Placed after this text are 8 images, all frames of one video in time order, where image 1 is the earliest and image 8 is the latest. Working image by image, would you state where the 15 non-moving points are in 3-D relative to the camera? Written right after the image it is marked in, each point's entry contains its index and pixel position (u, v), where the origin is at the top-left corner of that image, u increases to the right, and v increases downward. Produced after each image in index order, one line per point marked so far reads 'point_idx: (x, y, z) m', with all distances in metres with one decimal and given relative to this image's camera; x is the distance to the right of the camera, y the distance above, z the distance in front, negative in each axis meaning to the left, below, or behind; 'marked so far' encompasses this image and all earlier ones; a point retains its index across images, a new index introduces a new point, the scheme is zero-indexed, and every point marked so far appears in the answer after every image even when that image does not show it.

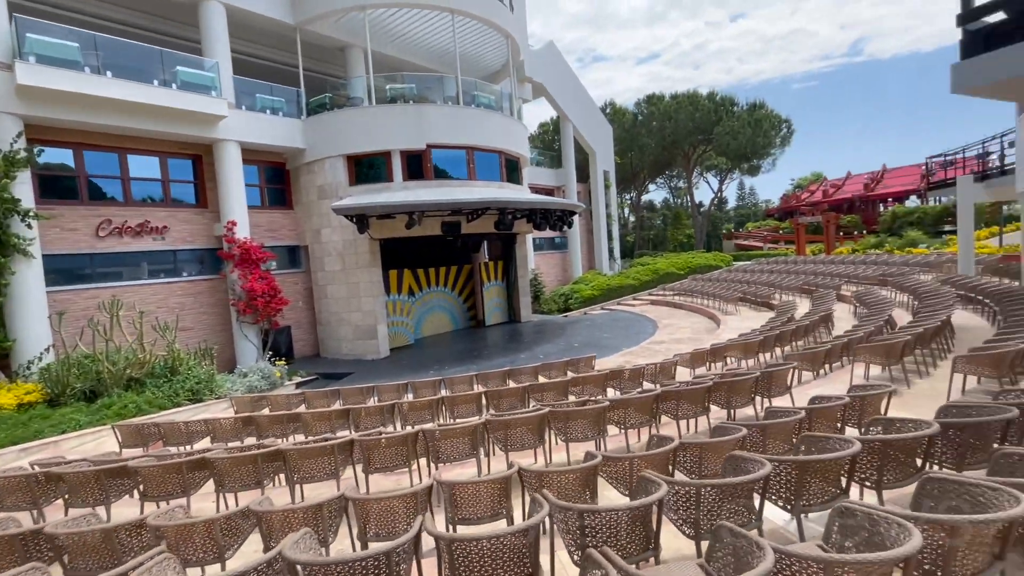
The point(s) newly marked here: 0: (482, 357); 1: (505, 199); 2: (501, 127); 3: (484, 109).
0: (-1.0, -2.2, +15.7) m
1: (-0.1, +3.0, +16.0) m
2: (-0.3, +6.0, +17.9) m
3: (-0.9, +6.5, +17.4) m
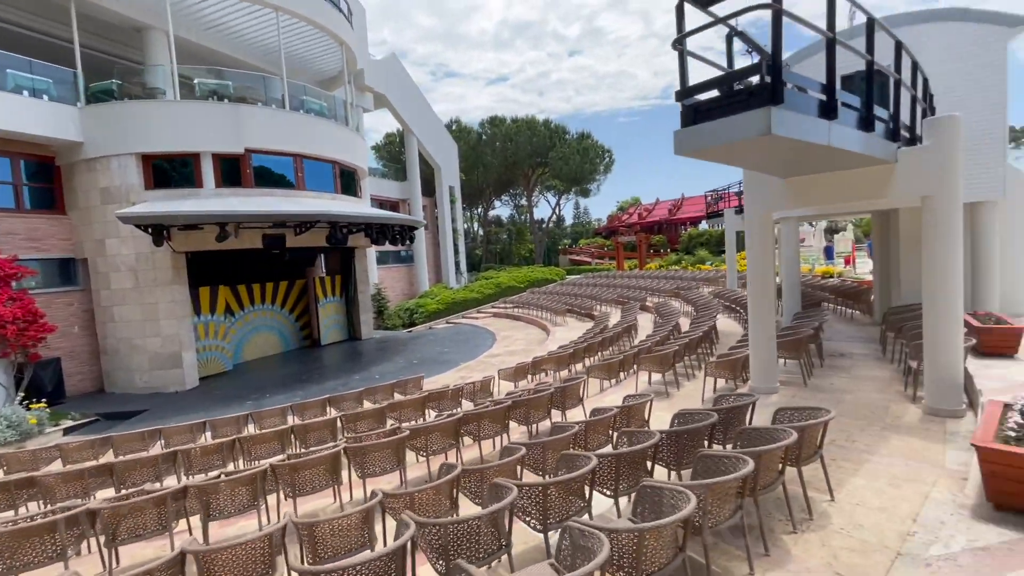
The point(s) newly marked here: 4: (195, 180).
0: (-6.1, -2.8, +14.5) m
1: (-5.5, +2.4, +15.2) m
2: (-6.3, +5.4, +17.0) m
3: (-6.7, +5.9, +16.4) m
4: (-9.2, +3.1, +13.9) m
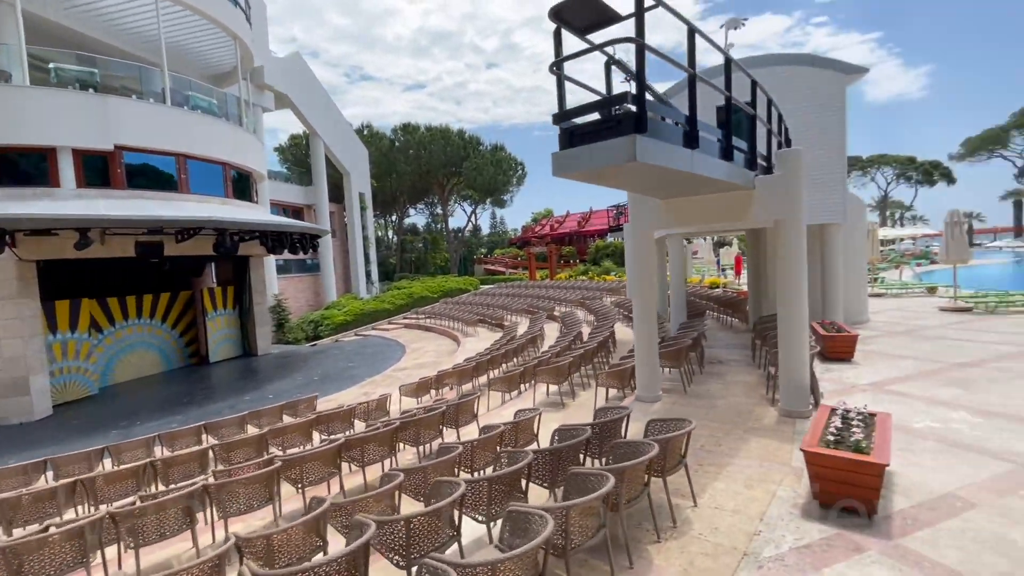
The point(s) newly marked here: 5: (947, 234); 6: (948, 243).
0: (-8.8, -3.2, +13.1) m
1: (-8.3, +2.0, +14.0) m
2: (-9.5, +5.0, +15.7) m
3: (-9.7, +5.5, +15.0) m
4: (-11.8, +2.7, +12.1) m
5: (+10.2, +1.3, +11.4) m
6: (+10.3, +1.1, +11.4) m
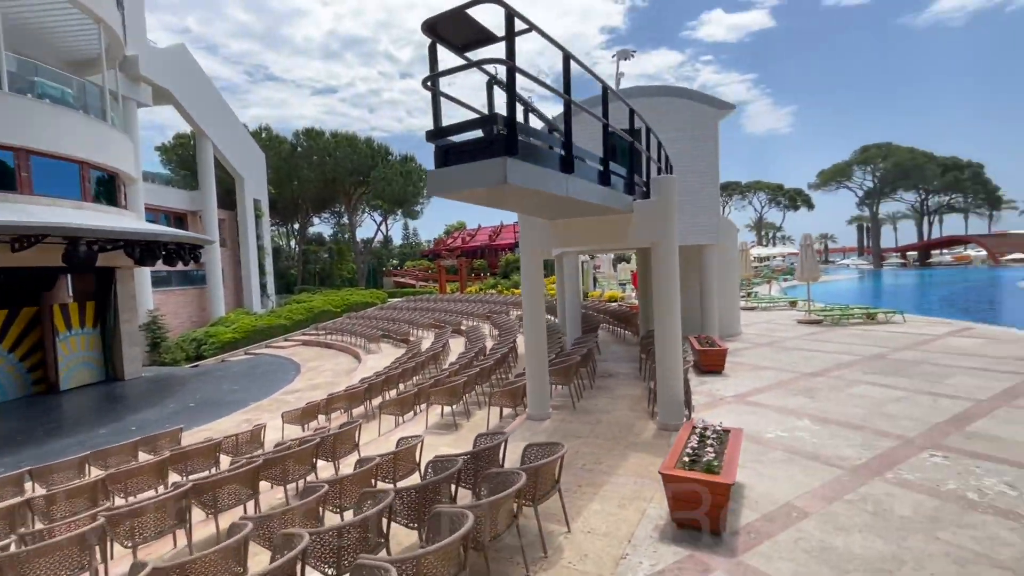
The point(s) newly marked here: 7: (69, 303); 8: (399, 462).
0: (-11.3, -3.6, +11.1) m
1: (-11.0, +1.6, +12.1) m
2: (-12.4, +4.5, +13.7) m
3: (-12.6, +5.0, +13.0) m
4: (-14.1, +2.3, +9.7) m
5: (+7.7, +0.9, +12.9) m
6: (+7.8, +0.7, +12.9) m
7: (-14.9, -0.5, +15.9) m
8: (-1.1, -1.7, +4.7) m
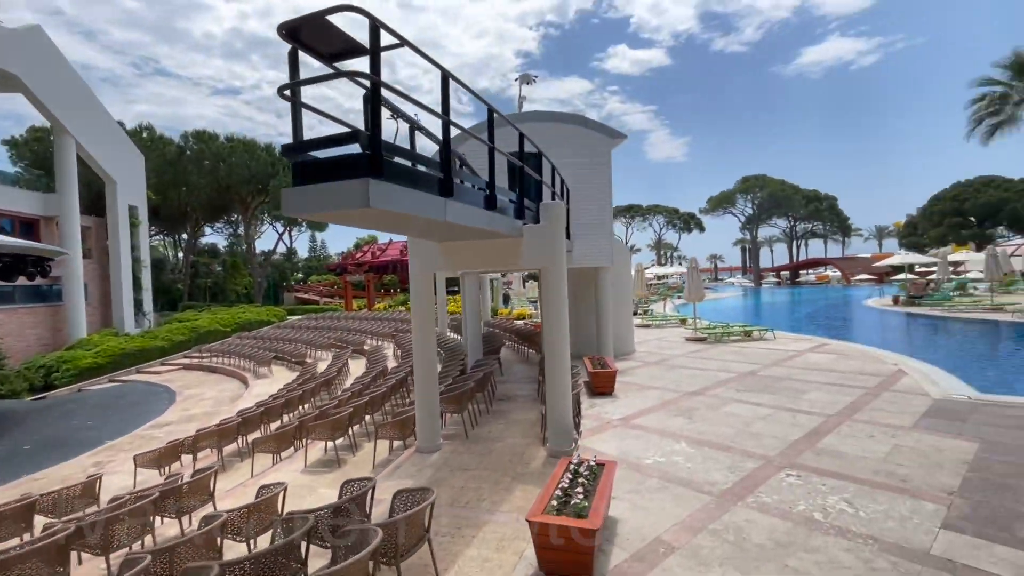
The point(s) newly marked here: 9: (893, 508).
0: (-13.3, -4.0, +8.5) m
1: (-13.3, +1.1, +9.8) m
2: (-15.0, +4.0, +11.2) m
3: (-15.0, +4.5, +10.5) m
4: (-15.8, +2.0, +6.9) m
5: (+5.1, +0.3, +13.8) m
6: (+5.1, +0.1, +13.9) m
7: (-17.8, -1.1, +12.7) m
8: (-2.2, -2.0, +4.1) m
9: (+2.8, -1.6, +3.5) m
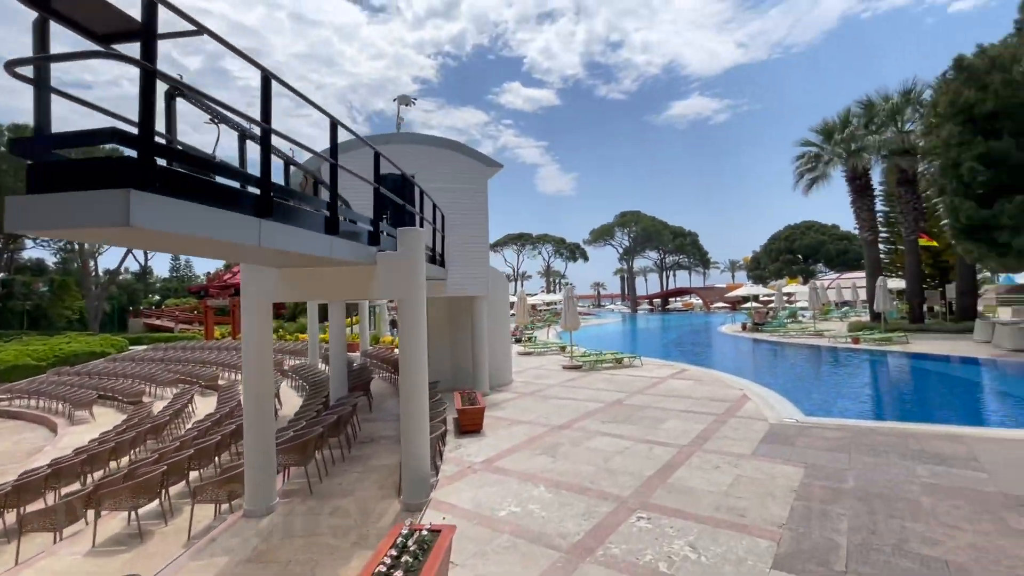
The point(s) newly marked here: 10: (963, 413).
0: (-15.3, -4.3, +4.7) m
1: (-15.4, +0.8, +6.2) m
2: (-17.4, +3.6, +7.4) m
3: (-17.3, +4.1, +6.7) m
4: (-17.3, +1.8, +2.9) m
5: (+1.6, -0.5, +14.1) m
6: (+1.6, -0.7, +14.2) m
7: (-20.5, -1.5, +8.0) m
8: (-3.4, -2.2, +3.0) m
9: (+1.6, -1.9, +3.5) m
10: (+9.7, -2.7, +10.4) m
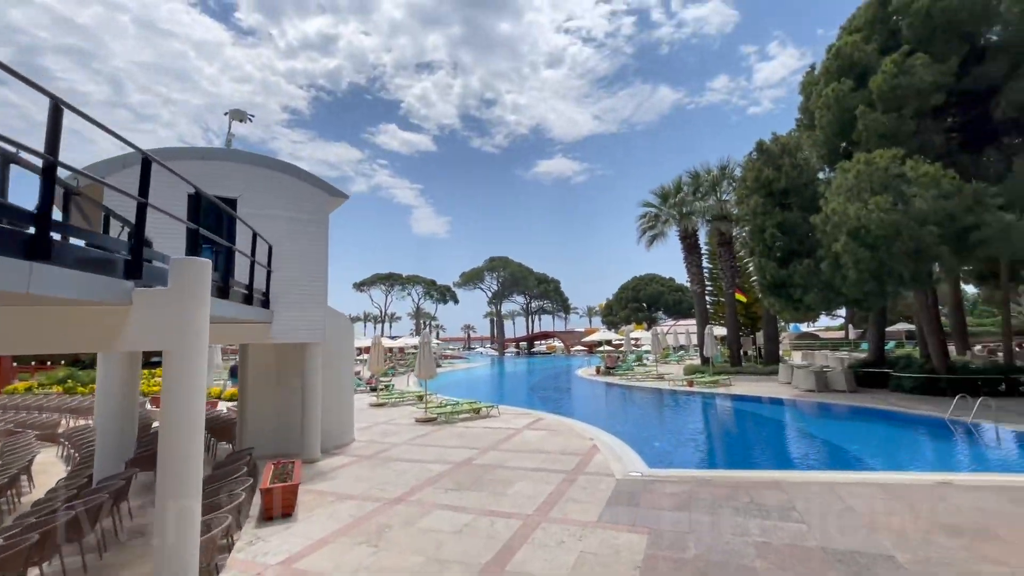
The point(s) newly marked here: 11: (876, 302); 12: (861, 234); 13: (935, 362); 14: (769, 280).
0: (-16.3, -4.2, -0.7) m
1: (-16.8, +0.8, +1.2) m
2: (-18.9, +3.5, +2.0) m
3: (-18.6, +4.1, +1.5) m
4: (-17.7, +2.1, -2.5) m
5: (-2.5, -1.7, +13.2) m
6: (-2.5, -2.0, +13.2) m
7: (-22.2, -1.5, +1.3) m
8: (-4.4, -2.3, +1.0) m
9: (+0.3, -2.2, +2.8) m
10: (+6.3, -3.9, +11.5) m
11: (+9.8, -0.4, +12.8) m
12: (+8.8, +1.4, +12.1) m
13: (+13.2, -2.3, +15.0) m
14: (+8.2, +0.3, +15.3) m
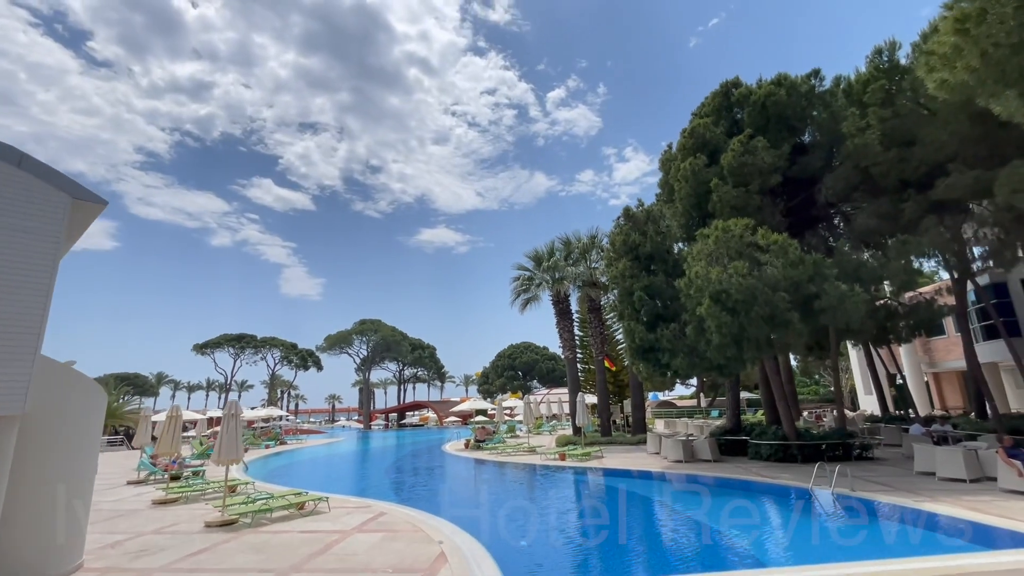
0: (-15.9, -2.7, -7.0) m
1: (-16.7, +1.9, -4.6) m
2: (-19.0, +4.7, -4.0) m
3: (-18.6, +5.3, -4.3) m
4: (-16.7, +3.8, -8.1) m
5: (-6.0, -2.9, +10.0) m
6: (-6.0, -3.1, +10.0) m
7: (-22.0, 0.0, -6.1) m
8: (-4.7, -1.7, -2.3) m
9: (-0.6, -2.1, +0.7) m
10: (+2.9, -5.3, +10.2) m
11: (+6.0, -2.1, +12.9) m
12: (+5.3, -0.3, +12.2) m
13: (+8.8, -4.5, +15.5) m
14: (+3.9, -1.7, +15.0) m
